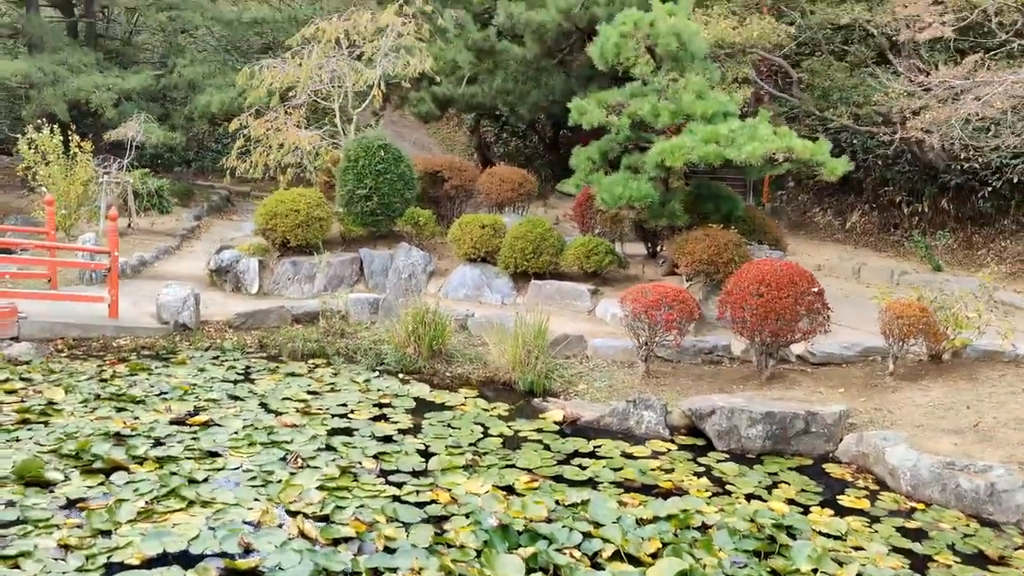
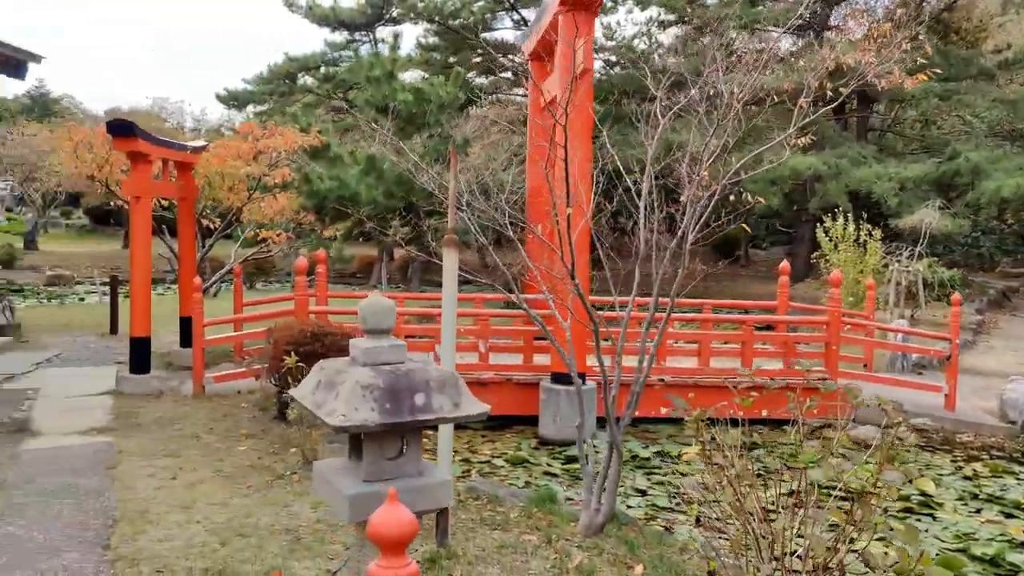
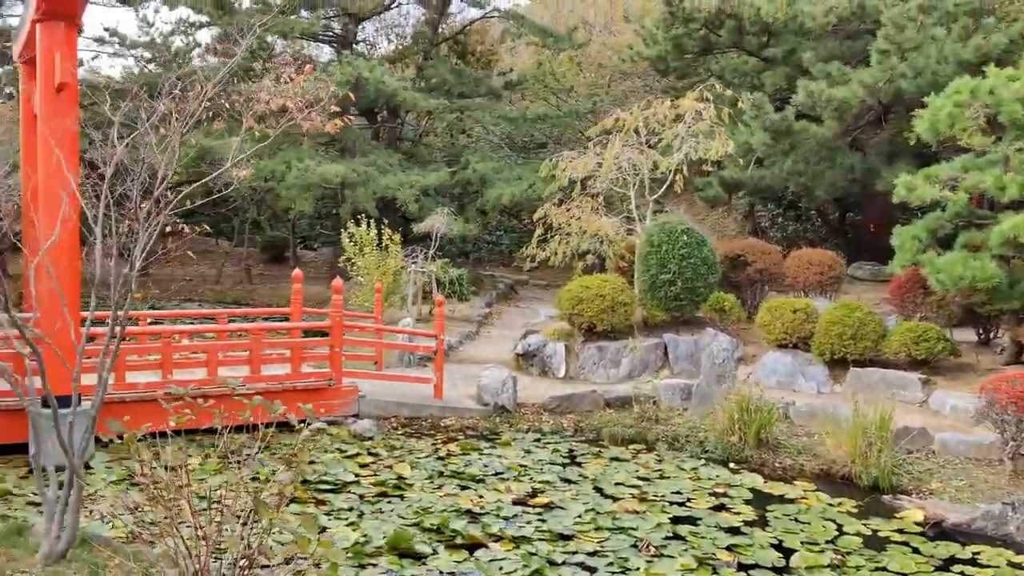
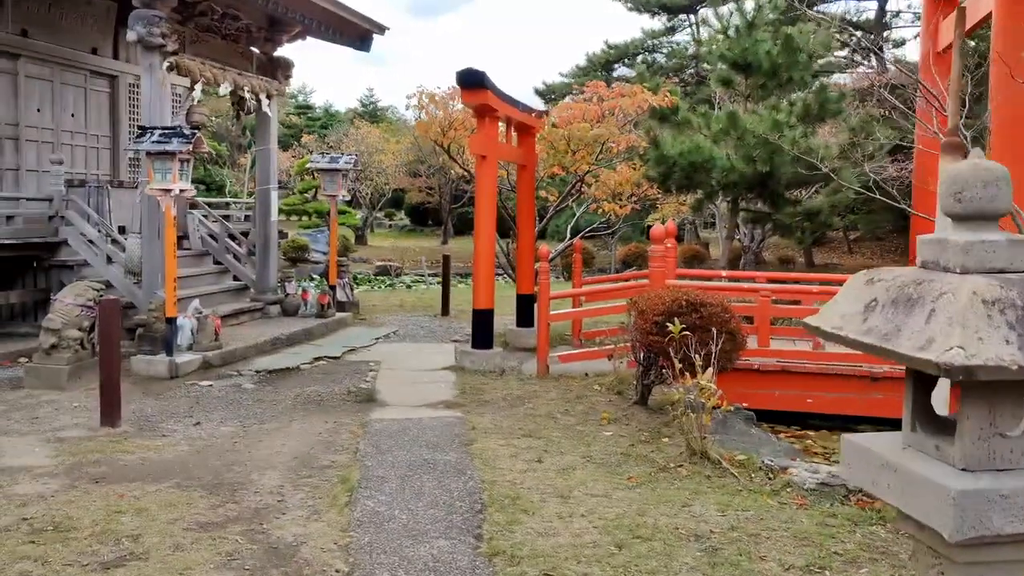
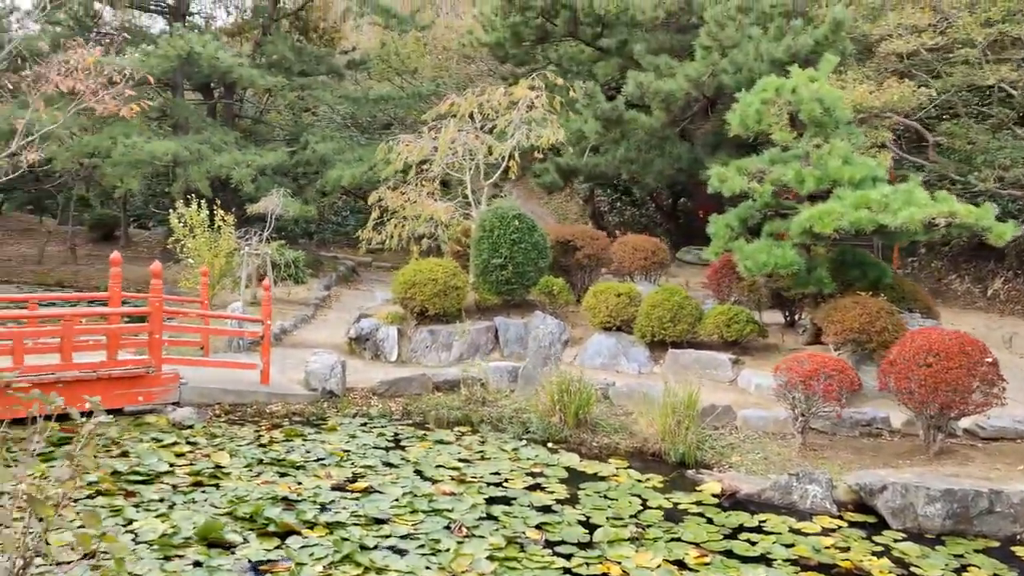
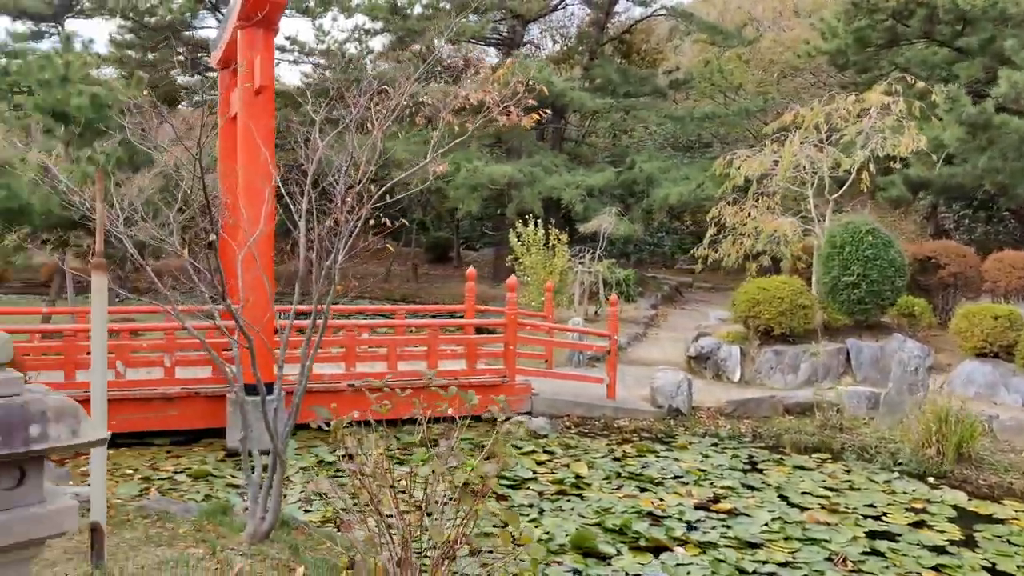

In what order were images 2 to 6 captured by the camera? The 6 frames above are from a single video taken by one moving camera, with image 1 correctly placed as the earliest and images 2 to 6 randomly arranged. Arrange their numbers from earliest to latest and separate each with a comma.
5, 3, 6, 2, 4
